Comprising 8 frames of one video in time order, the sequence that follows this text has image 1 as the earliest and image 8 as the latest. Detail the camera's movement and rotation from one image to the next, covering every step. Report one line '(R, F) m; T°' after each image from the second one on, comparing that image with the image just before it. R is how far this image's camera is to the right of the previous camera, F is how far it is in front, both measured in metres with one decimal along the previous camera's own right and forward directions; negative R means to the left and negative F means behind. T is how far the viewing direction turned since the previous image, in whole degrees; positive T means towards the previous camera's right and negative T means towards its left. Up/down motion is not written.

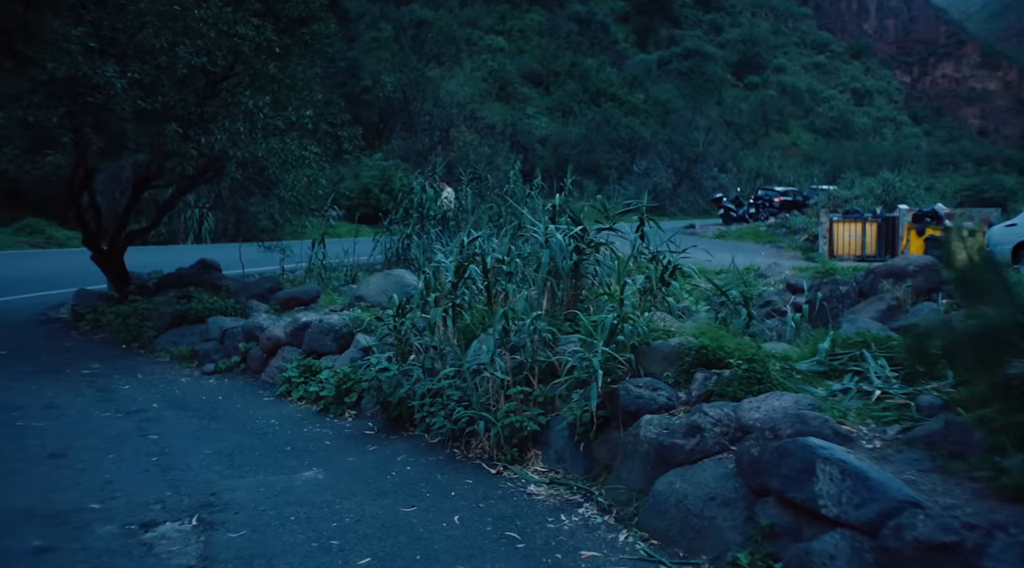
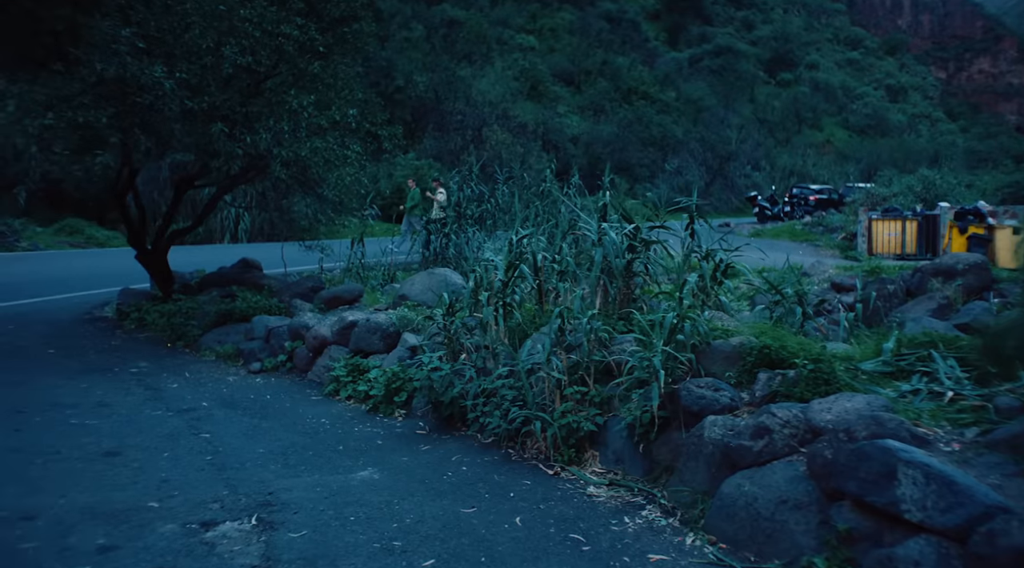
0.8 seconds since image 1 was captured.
(-0.2, +0.1) m; -2°
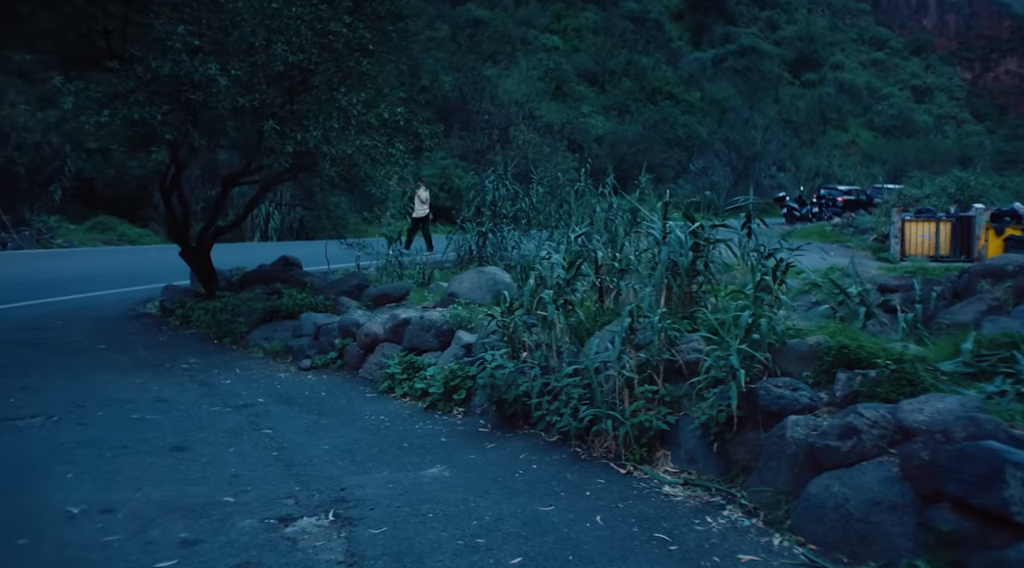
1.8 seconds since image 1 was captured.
(-0.4, 0.0) m; -1°
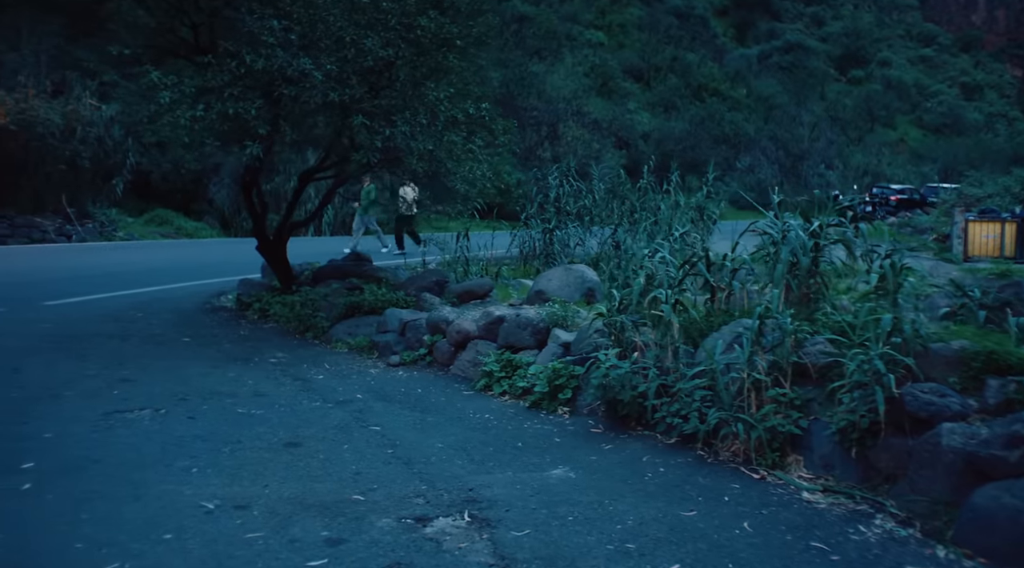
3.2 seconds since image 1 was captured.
(-0.6, +0.1) m; -2°
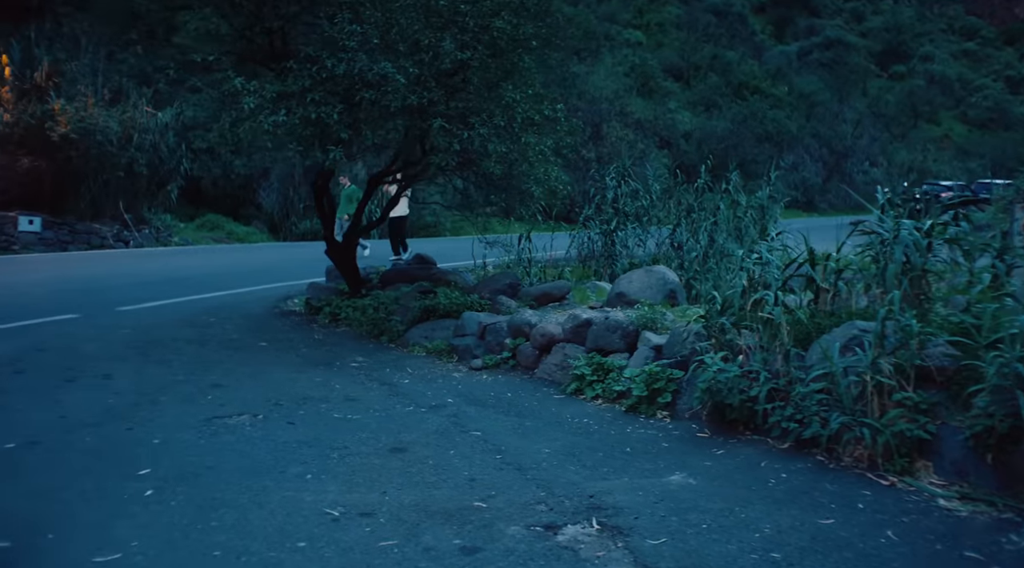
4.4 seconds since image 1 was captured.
(-0.6, +0.1) m; -2°
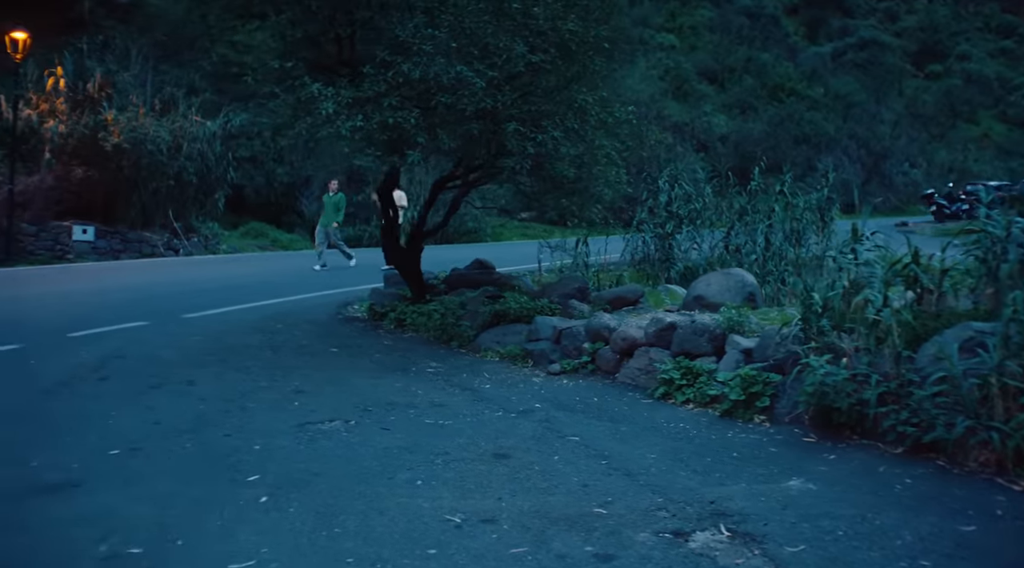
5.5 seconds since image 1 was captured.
(-0.6, +0.1) m; -2°
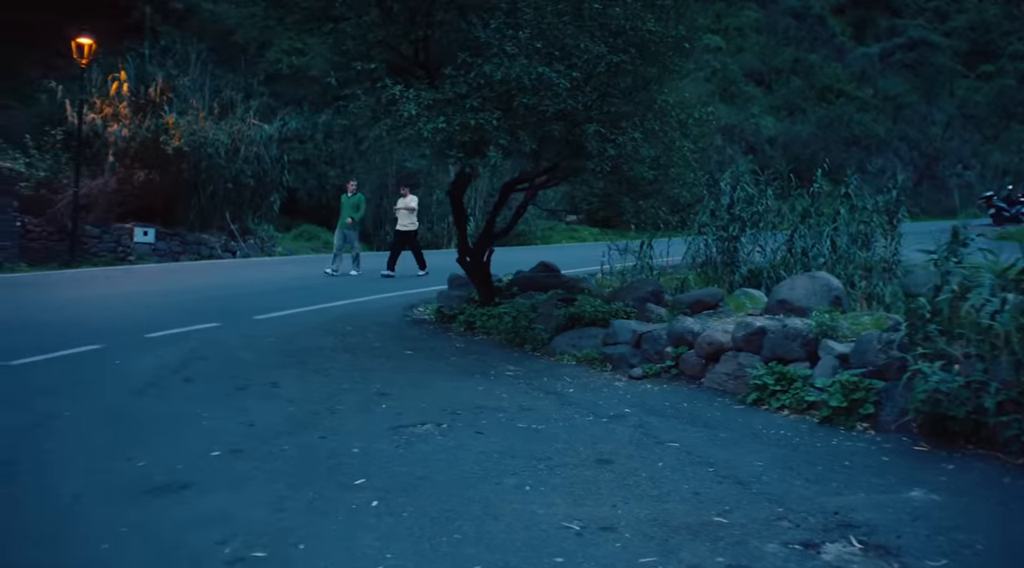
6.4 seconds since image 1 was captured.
(-0.5, +0.1) m; -2°
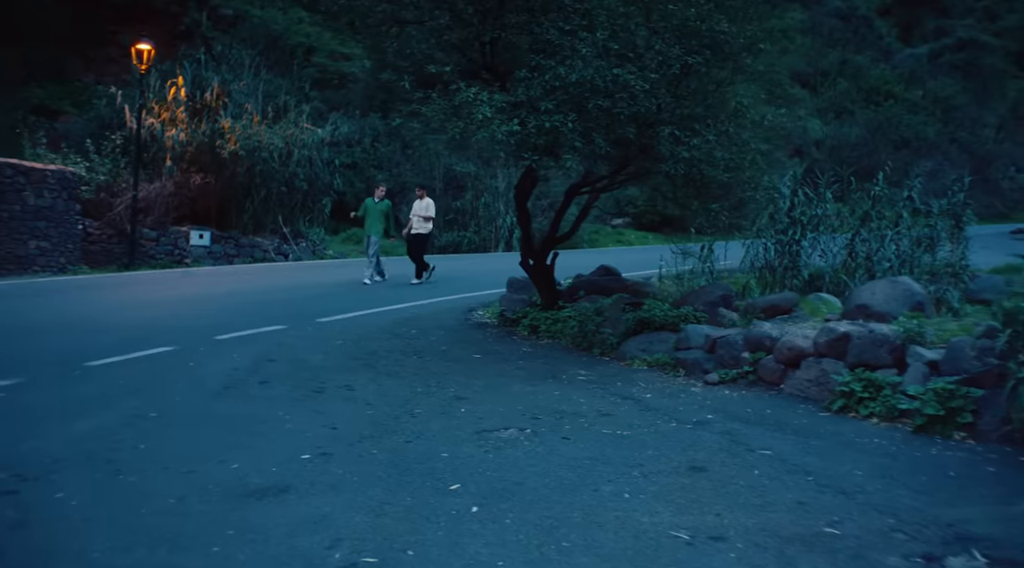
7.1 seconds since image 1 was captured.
(-0.4, +0.1) m; -2°
